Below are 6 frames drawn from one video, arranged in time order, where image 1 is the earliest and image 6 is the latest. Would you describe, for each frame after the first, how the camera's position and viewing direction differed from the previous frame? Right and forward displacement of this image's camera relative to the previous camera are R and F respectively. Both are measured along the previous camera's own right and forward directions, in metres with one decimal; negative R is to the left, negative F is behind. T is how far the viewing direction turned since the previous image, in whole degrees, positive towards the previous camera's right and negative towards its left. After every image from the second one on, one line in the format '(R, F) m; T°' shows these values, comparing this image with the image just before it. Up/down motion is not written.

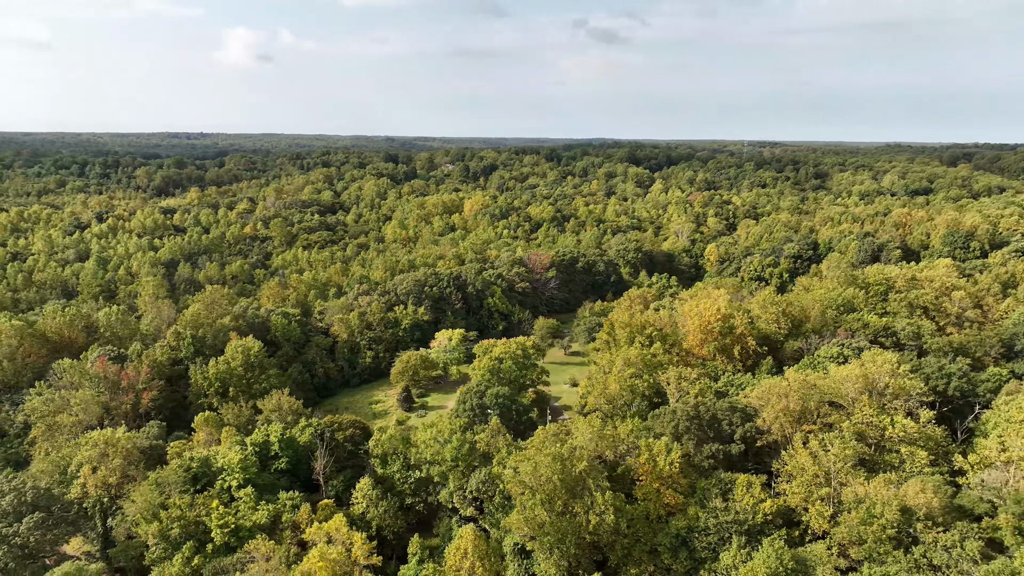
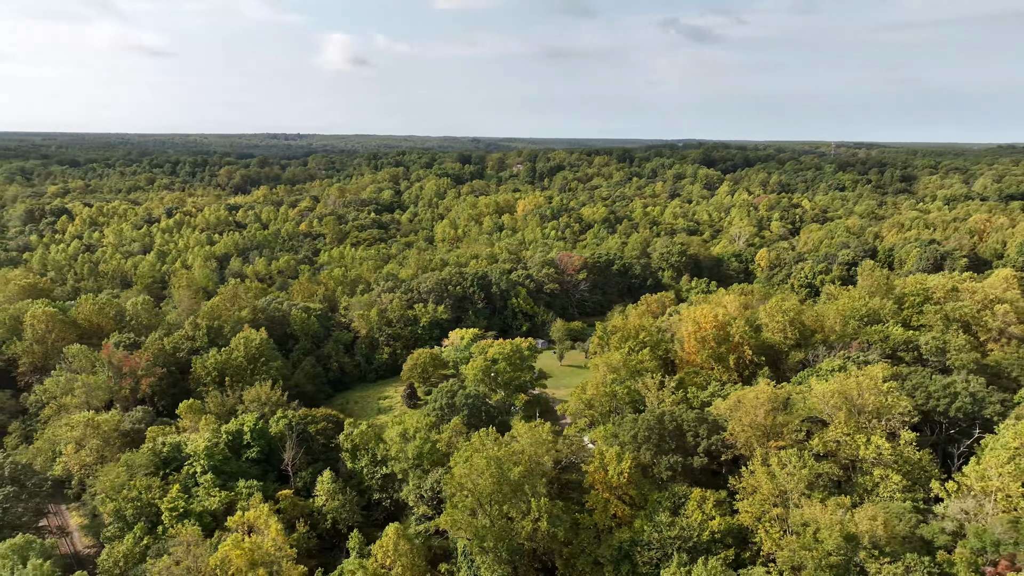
(+5.1, +0.6) m; -7°
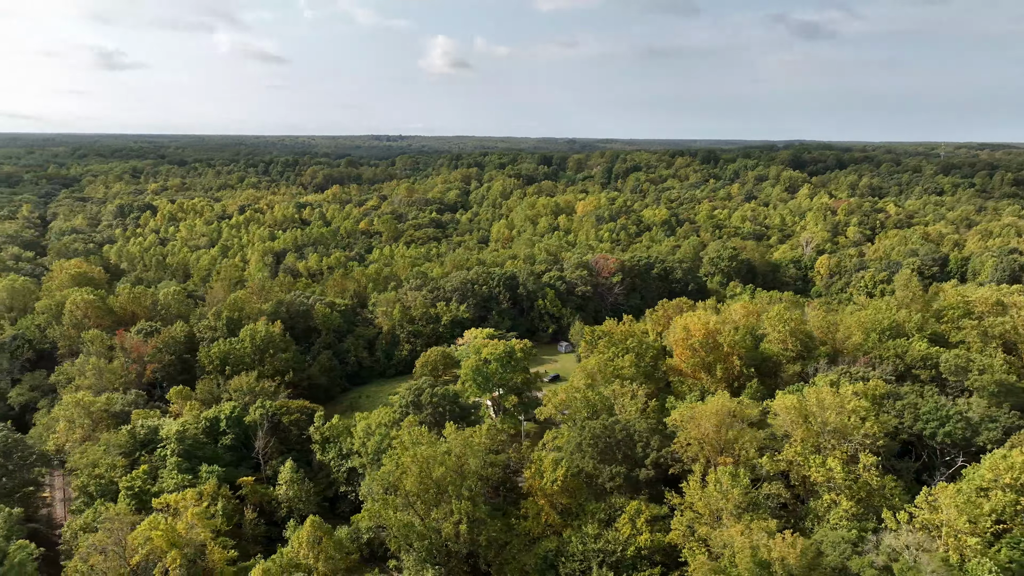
(+5.8, +0.7) m; -8°
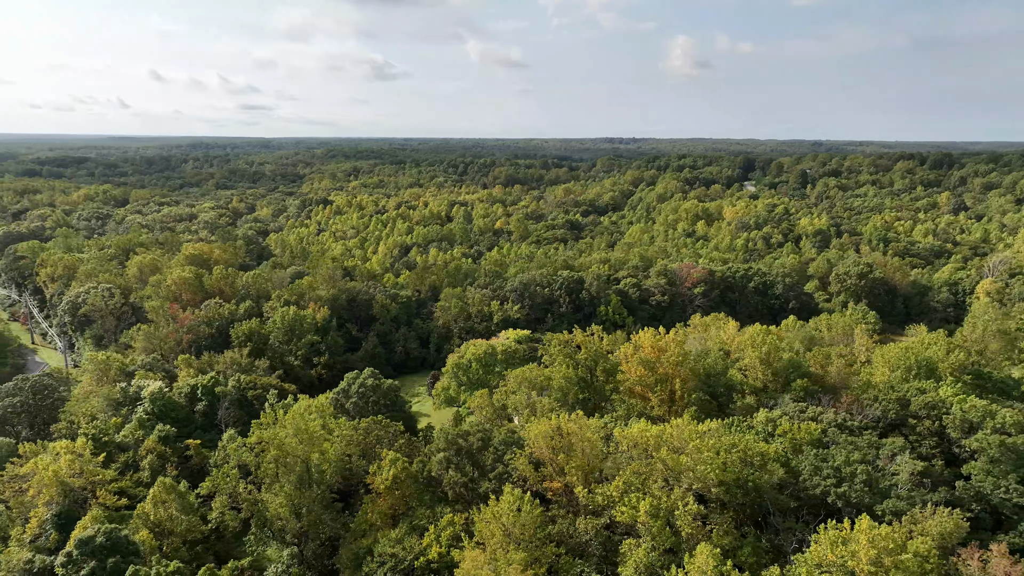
(+13.5, +2.7) m; -18°
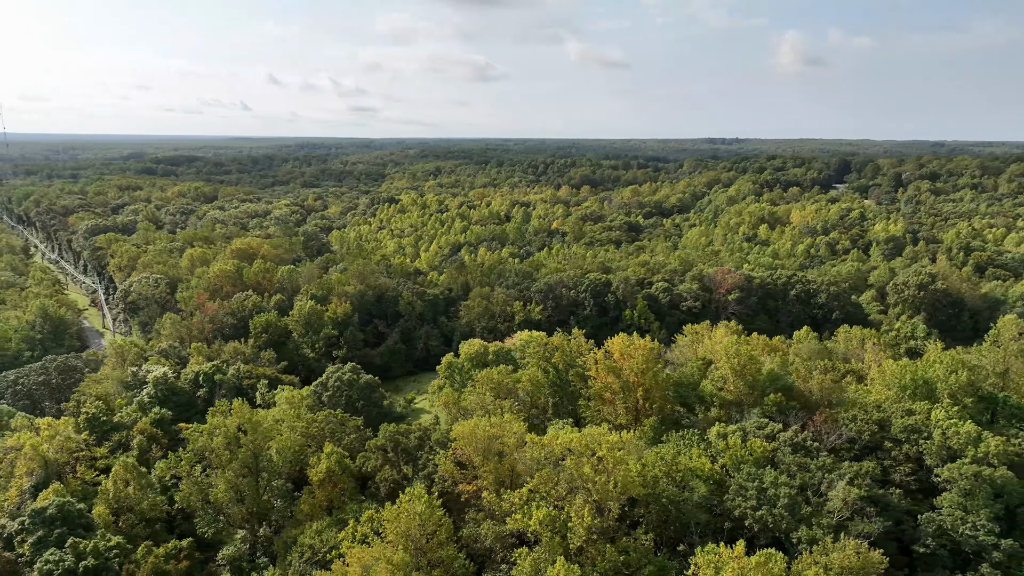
(+5.8, +0.6) m; -8°
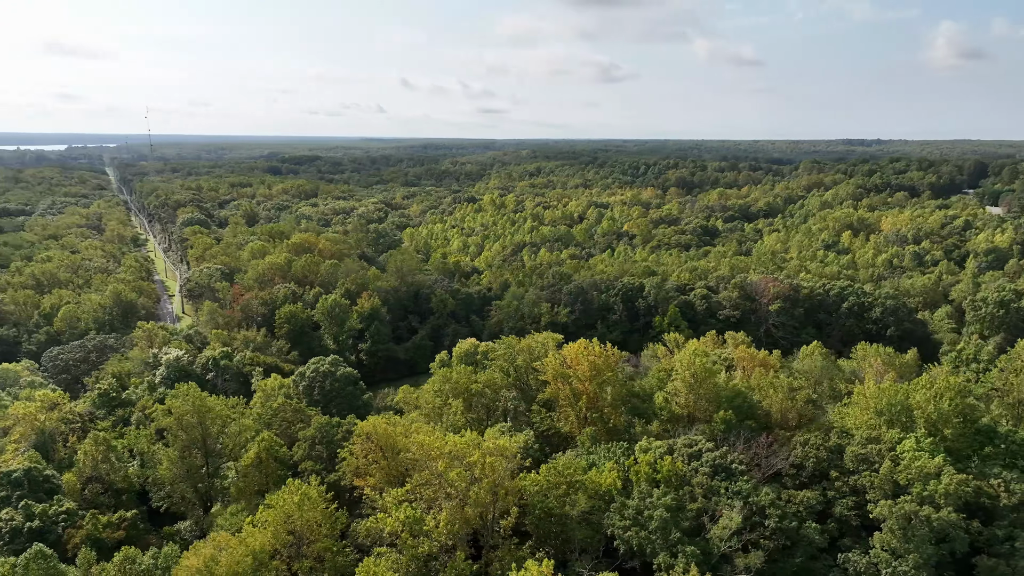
(+7.1, +0.9) m; -9°
